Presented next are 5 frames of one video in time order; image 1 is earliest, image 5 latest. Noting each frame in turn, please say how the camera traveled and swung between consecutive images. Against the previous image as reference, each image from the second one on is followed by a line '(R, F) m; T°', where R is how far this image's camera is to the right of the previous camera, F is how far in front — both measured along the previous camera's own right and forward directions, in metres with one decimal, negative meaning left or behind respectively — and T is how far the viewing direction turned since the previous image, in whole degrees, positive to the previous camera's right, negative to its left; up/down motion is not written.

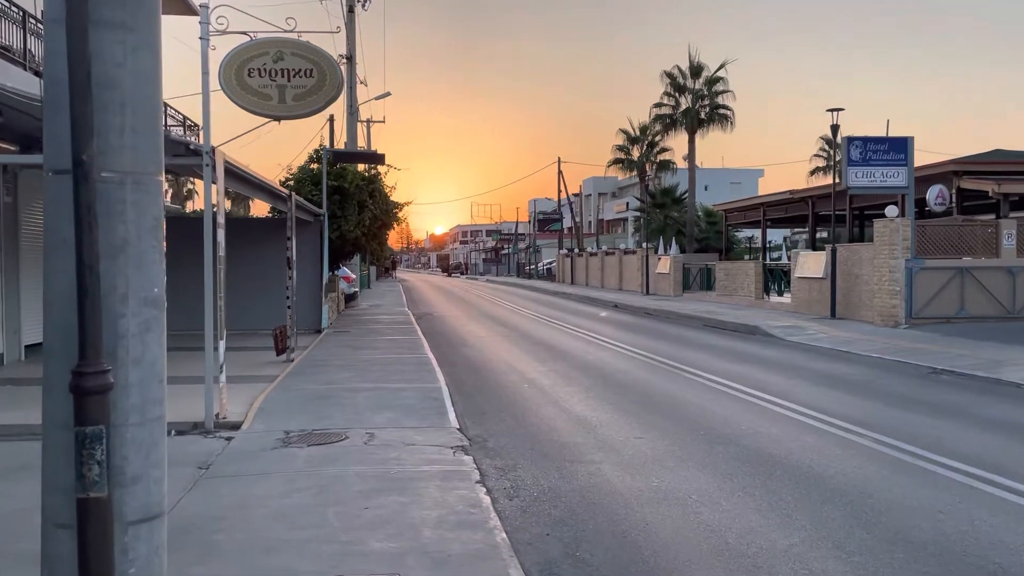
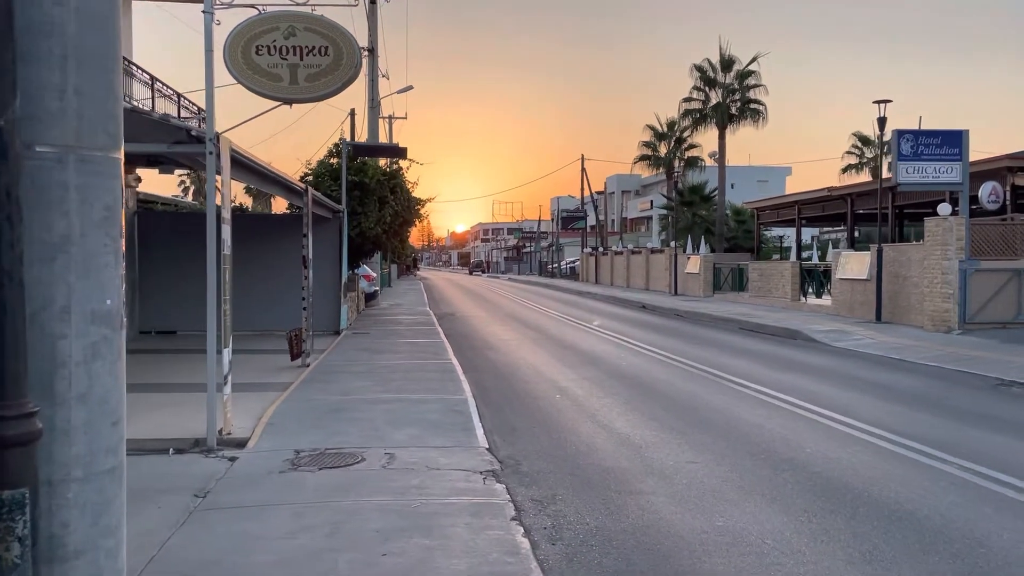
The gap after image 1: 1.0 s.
(-0.2, +1.0) m; -1°
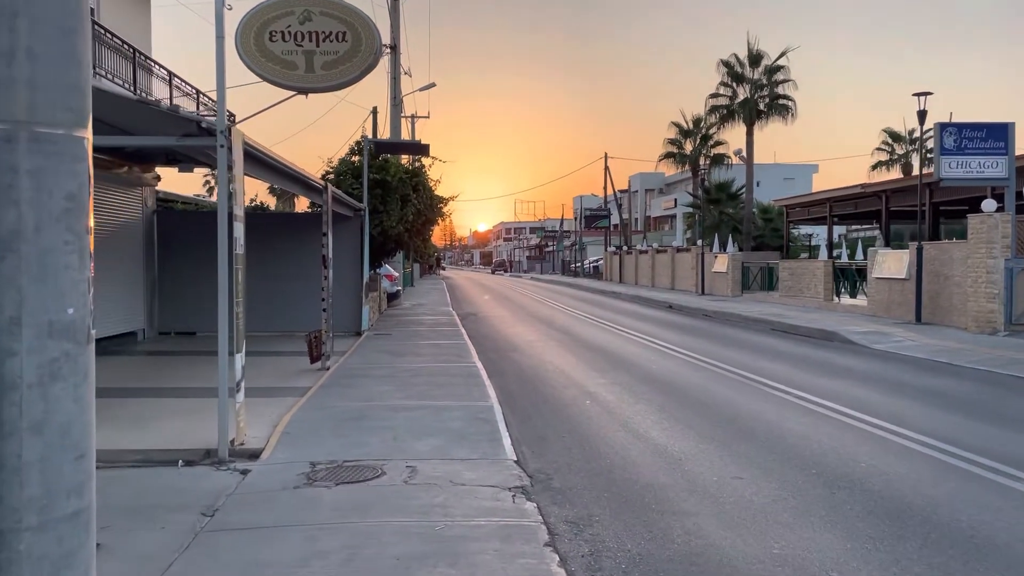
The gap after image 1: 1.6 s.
(-0.1, +0.6) m; -2°
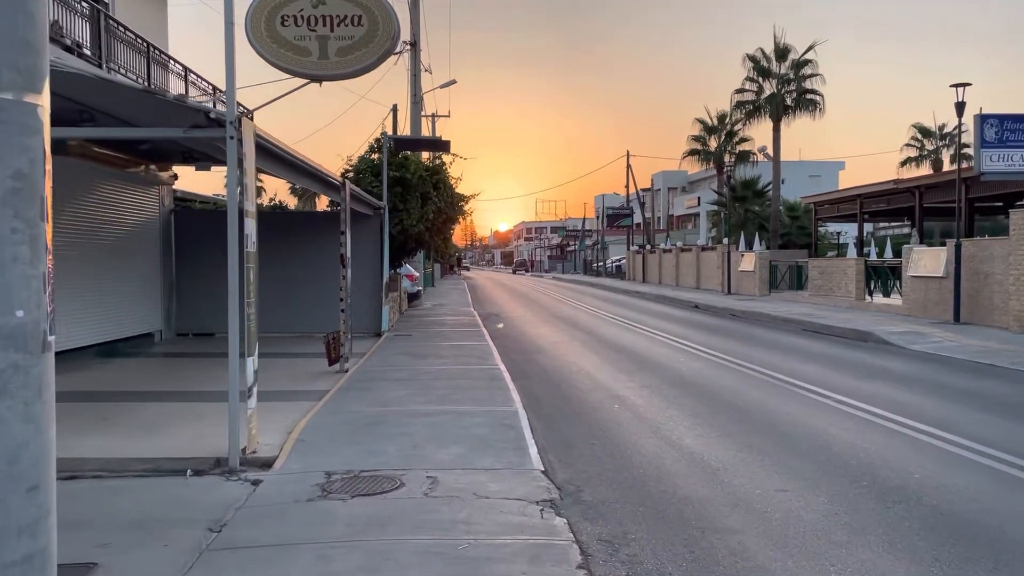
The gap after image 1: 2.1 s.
(0.0, +0.5) m; -1°
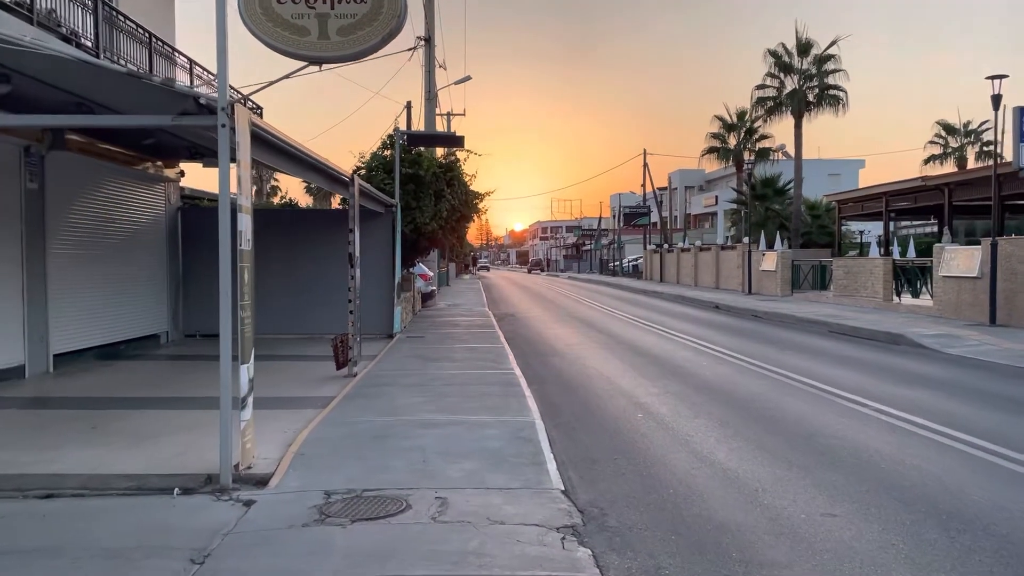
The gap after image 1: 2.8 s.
(0.0, +0.7) m; -1°
